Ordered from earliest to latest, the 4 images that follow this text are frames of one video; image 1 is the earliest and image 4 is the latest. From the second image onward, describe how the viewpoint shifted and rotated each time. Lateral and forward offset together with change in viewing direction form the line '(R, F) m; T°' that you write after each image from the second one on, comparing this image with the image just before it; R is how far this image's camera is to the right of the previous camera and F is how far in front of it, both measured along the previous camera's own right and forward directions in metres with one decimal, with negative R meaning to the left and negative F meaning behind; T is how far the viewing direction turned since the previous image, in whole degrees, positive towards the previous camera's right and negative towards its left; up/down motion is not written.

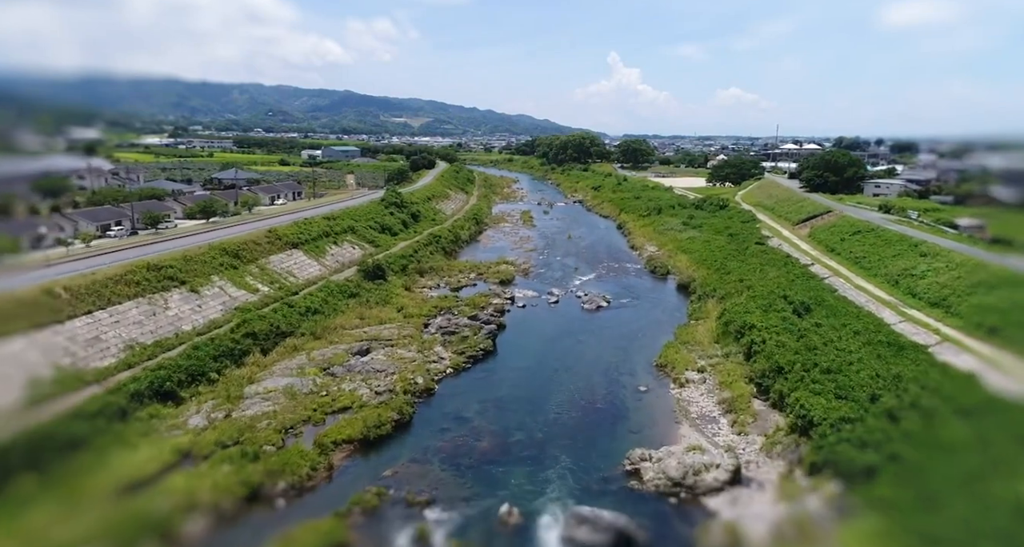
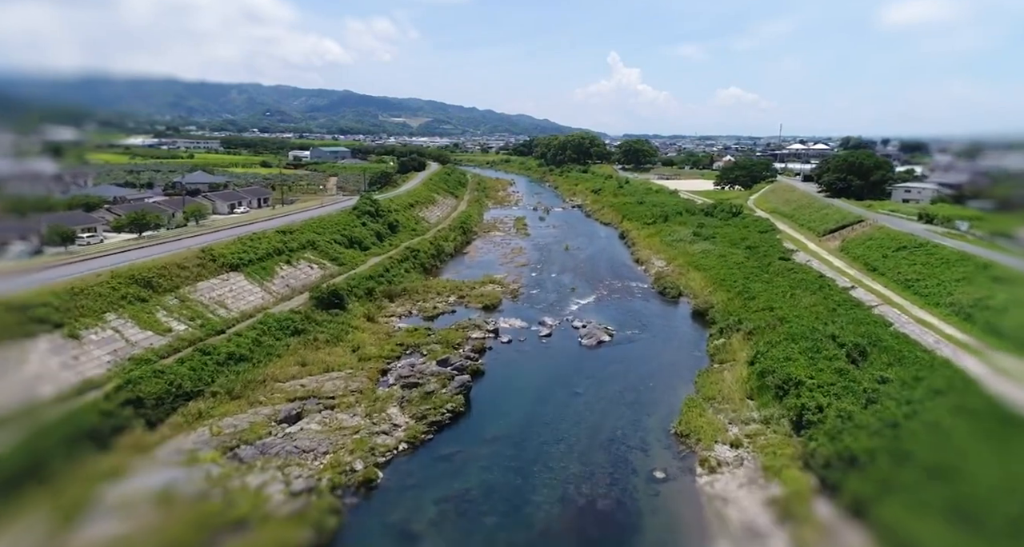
(+0.1, +0.7) m; 0°
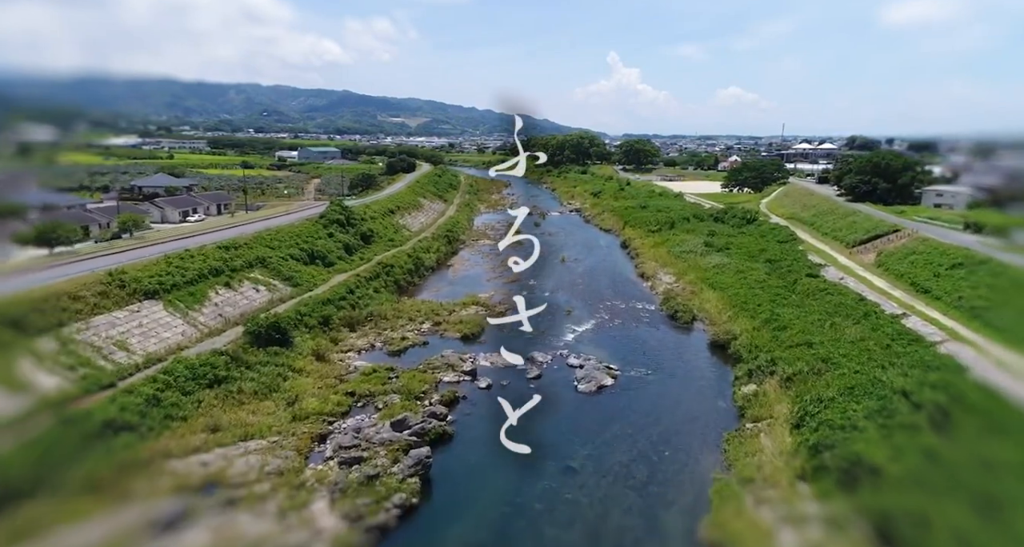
(+0.1, +0.7) m; 0°
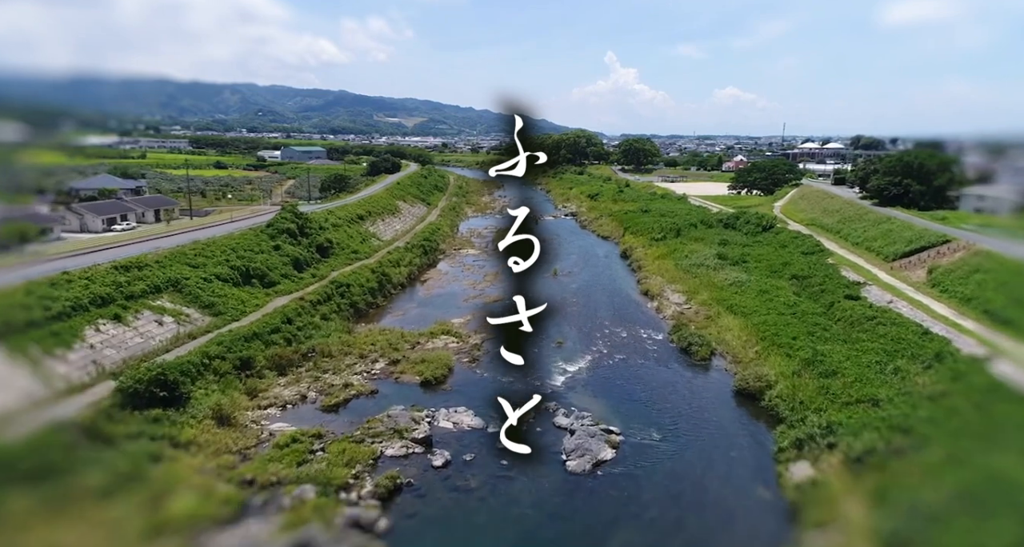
(+0.1, +0.7) m; 0°
